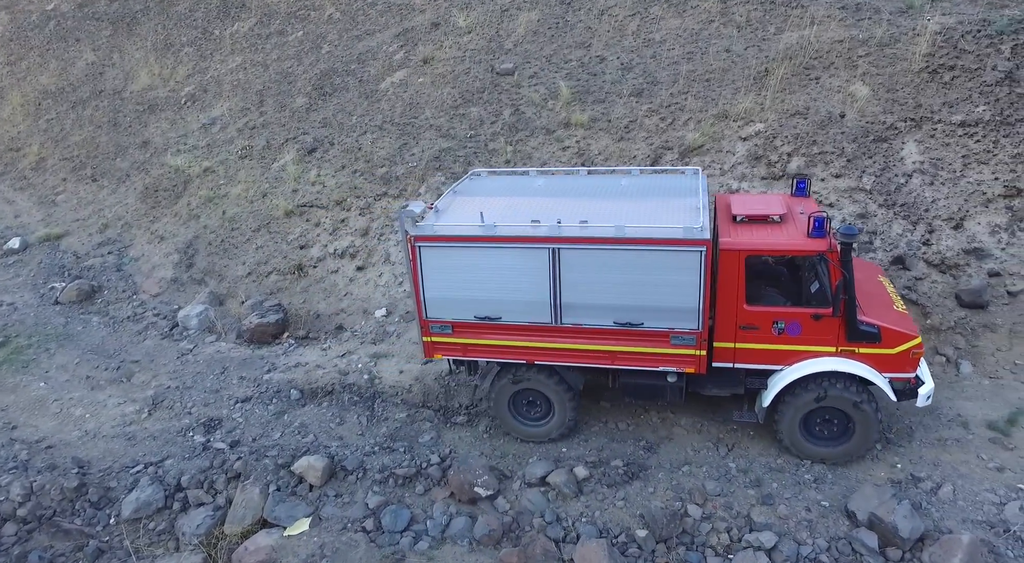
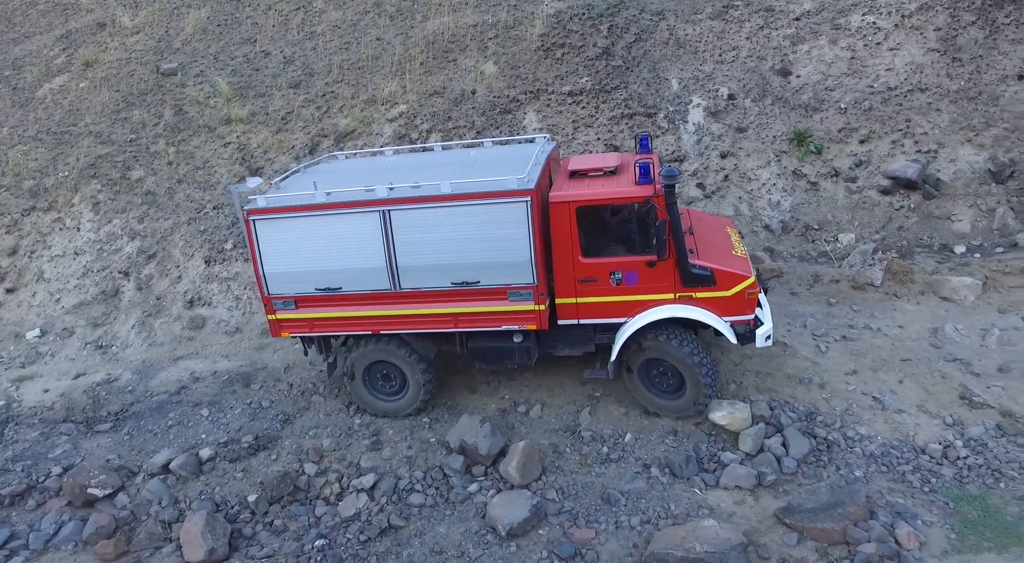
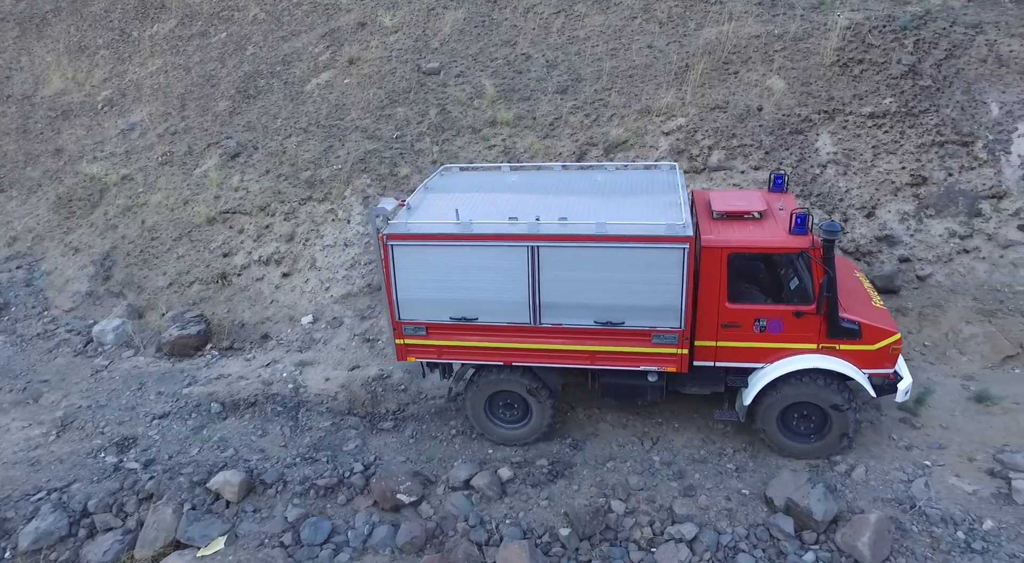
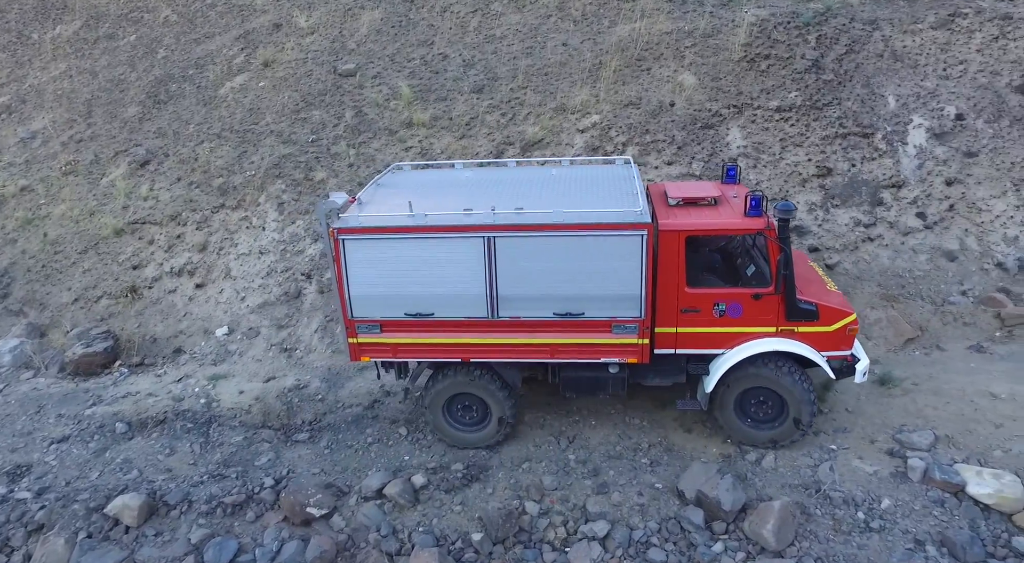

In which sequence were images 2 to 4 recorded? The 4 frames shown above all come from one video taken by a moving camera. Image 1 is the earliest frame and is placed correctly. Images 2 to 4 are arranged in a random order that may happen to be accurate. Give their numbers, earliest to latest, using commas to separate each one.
3, 4, 2
